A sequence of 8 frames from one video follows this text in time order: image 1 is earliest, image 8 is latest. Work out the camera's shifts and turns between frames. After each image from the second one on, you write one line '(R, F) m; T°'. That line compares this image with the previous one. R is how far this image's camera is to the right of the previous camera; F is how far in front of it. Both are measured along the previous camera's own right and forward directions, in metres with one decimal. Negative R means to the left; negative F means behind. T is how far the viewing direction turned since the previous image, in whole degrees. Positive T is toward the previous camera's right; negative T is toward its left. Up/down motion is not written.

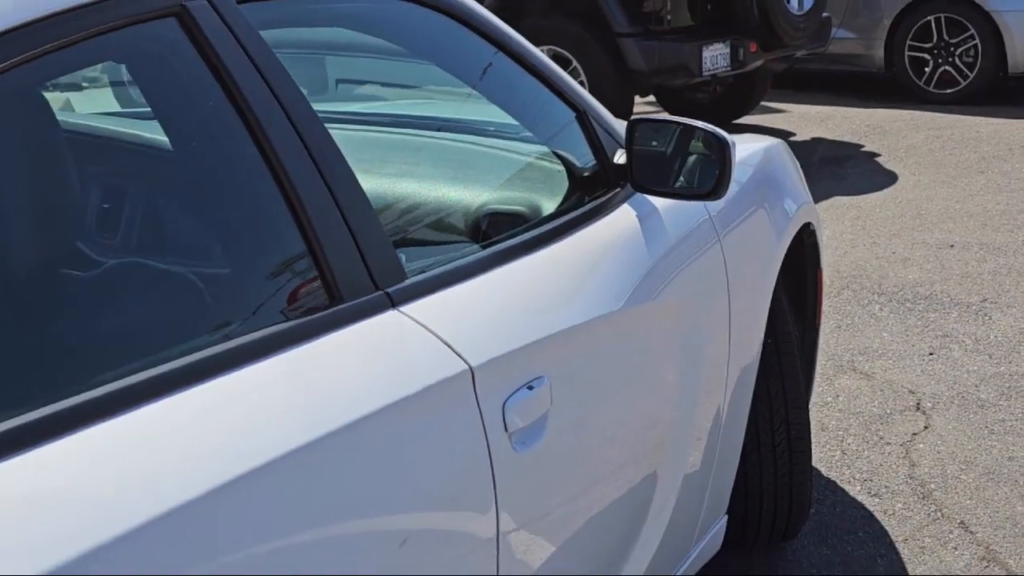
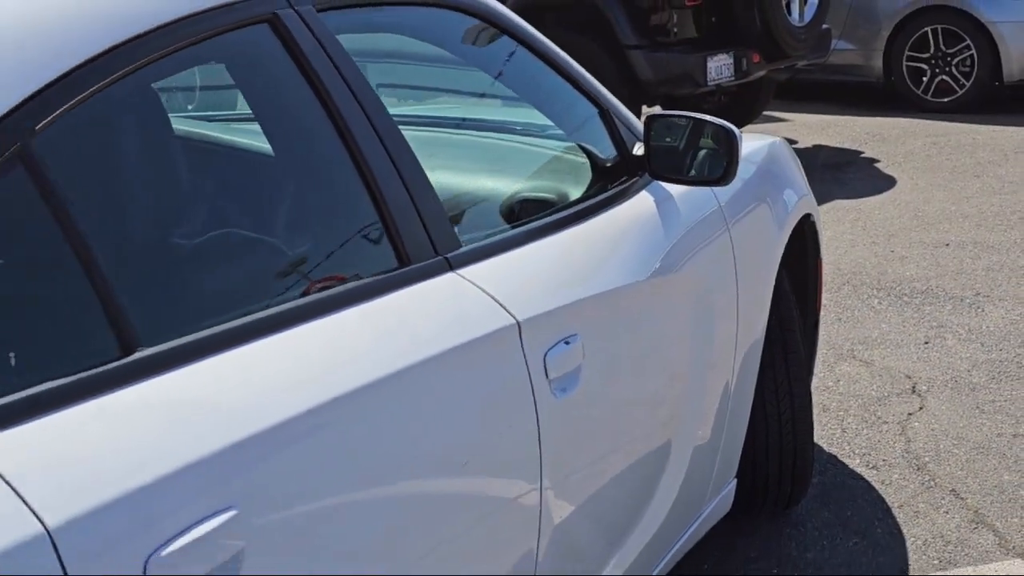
(0.0, -0.3) m; 0°
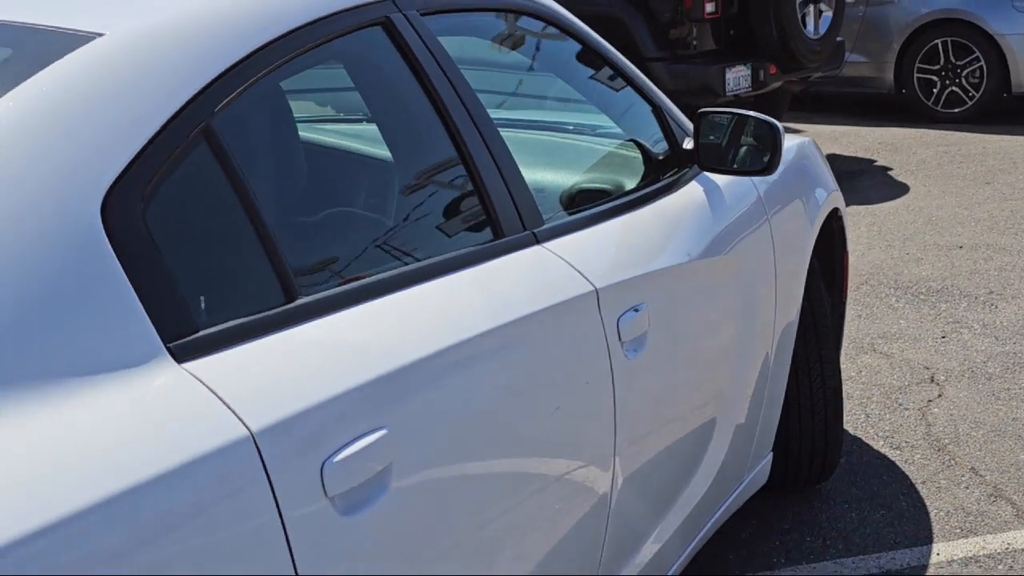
(-0.1, -0.2) m; 0°
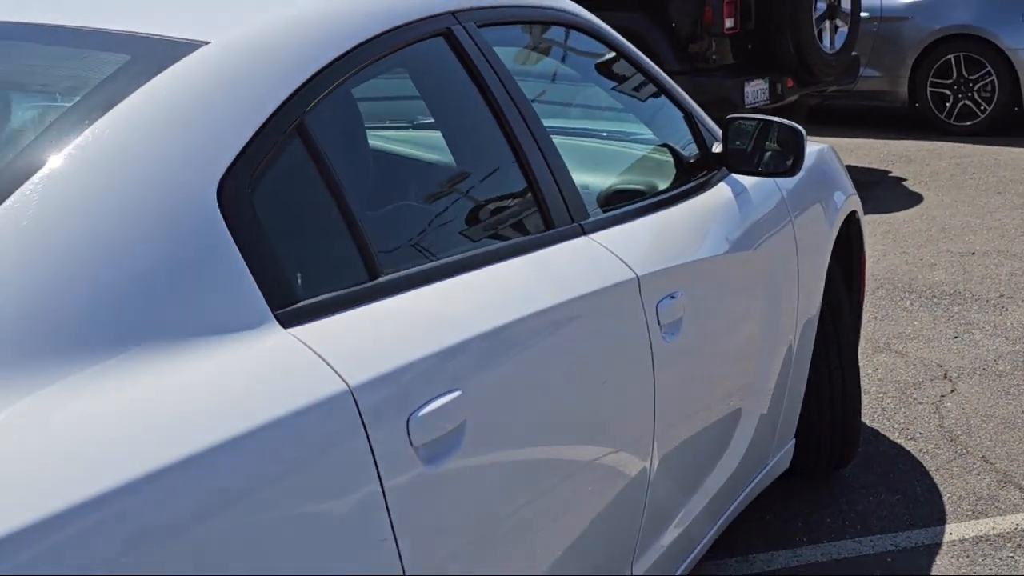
(0.0, -0.2) m; 0°
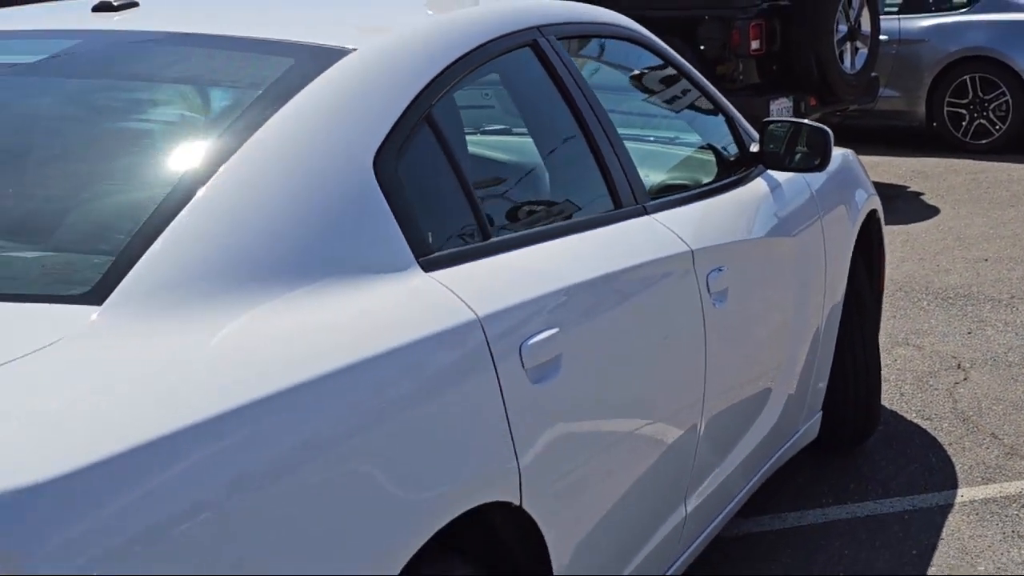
(-0.1, -0.4) m; -1°
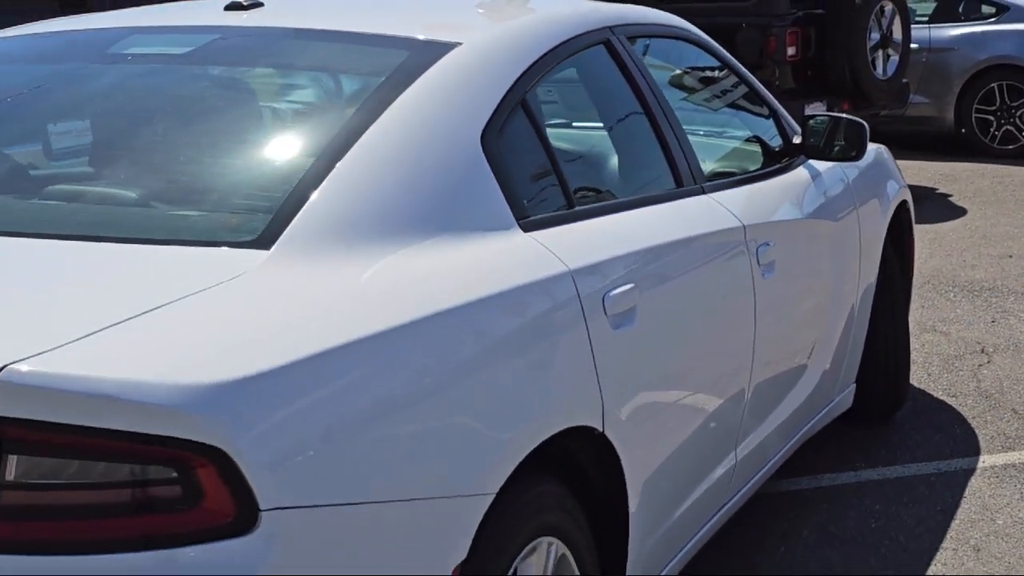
(-0.1, -0.4) m; -1°
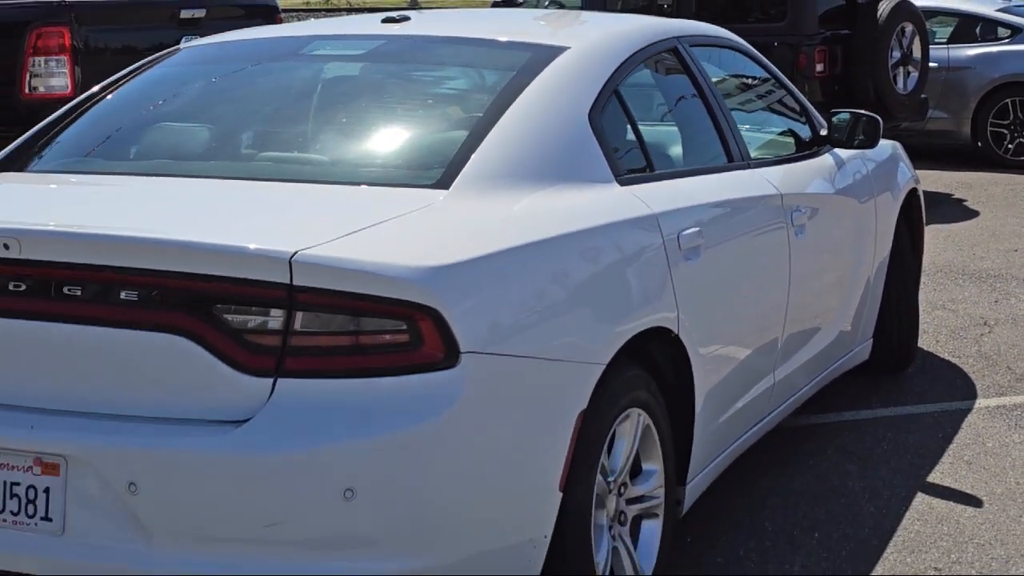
(-0.1, -0.8) m; -1°
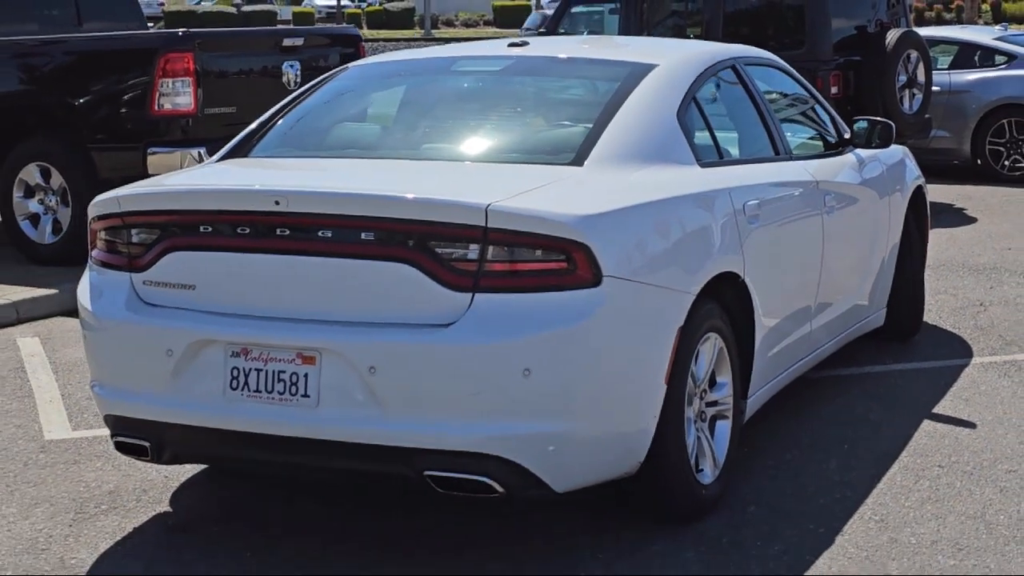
(-0.2, -1.1) m; 0°
